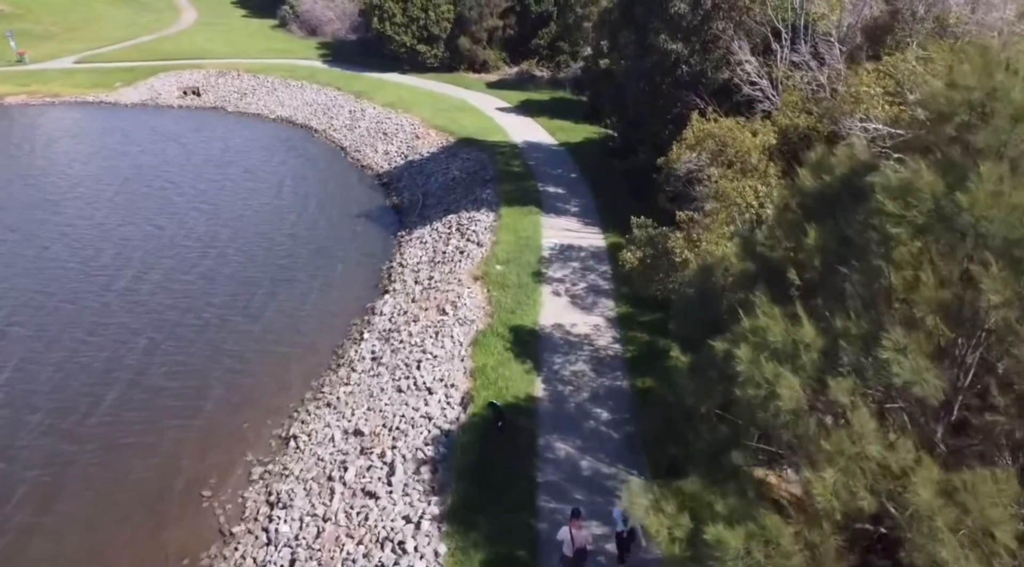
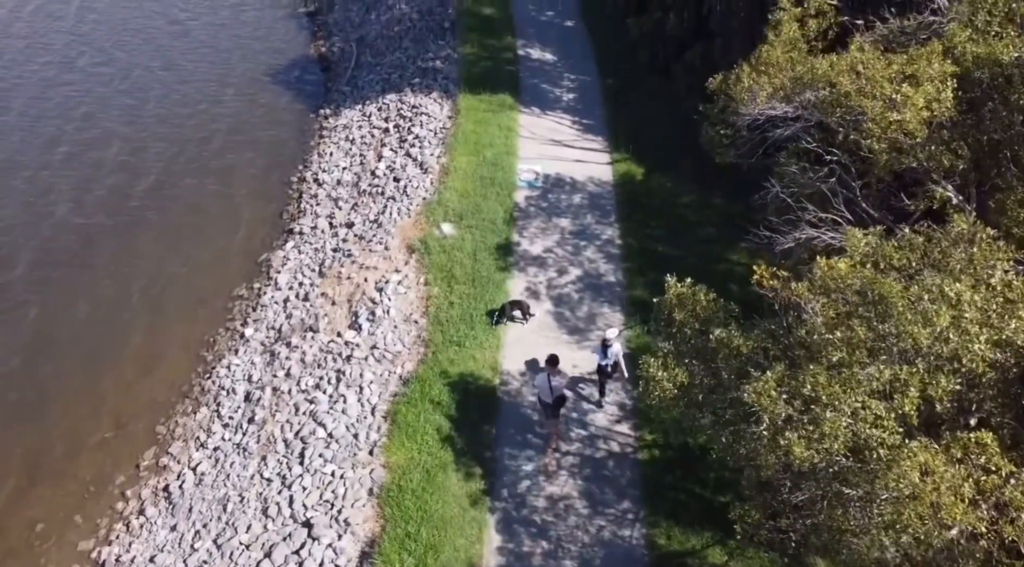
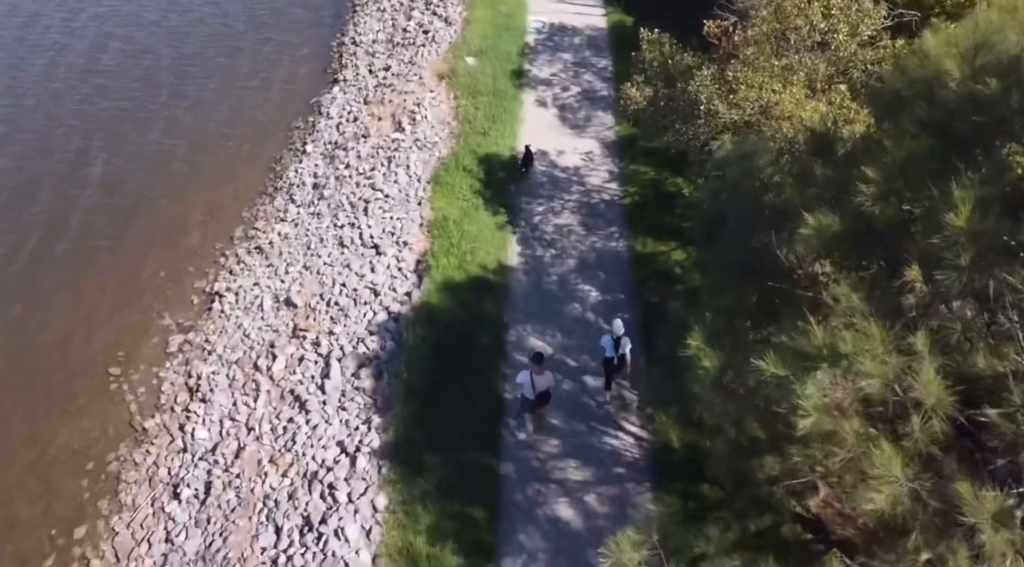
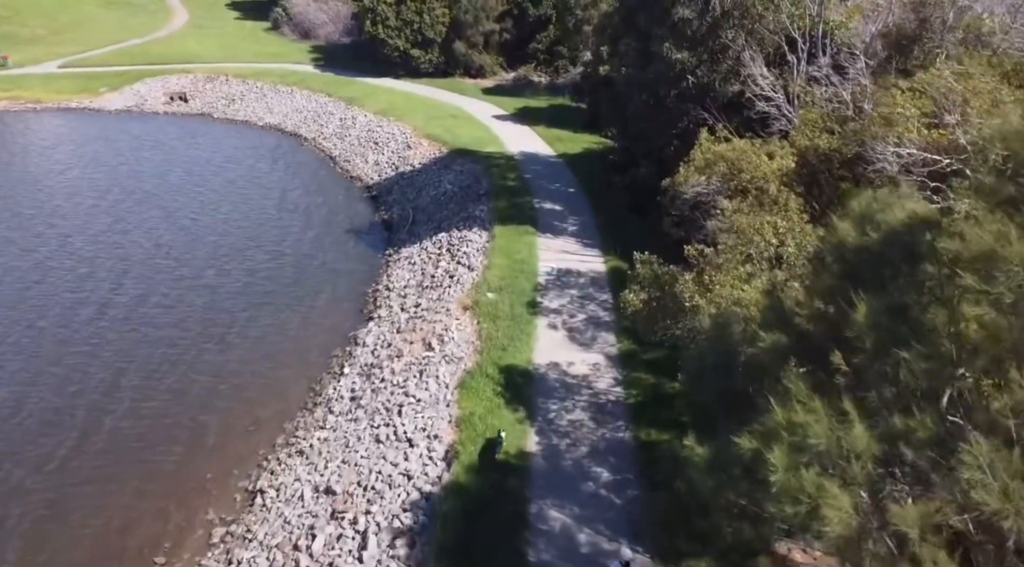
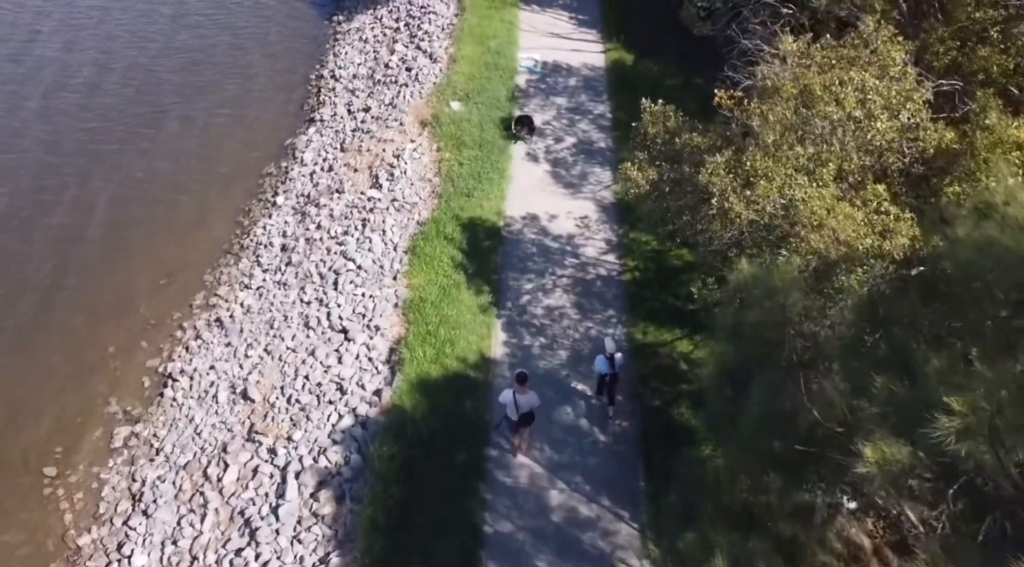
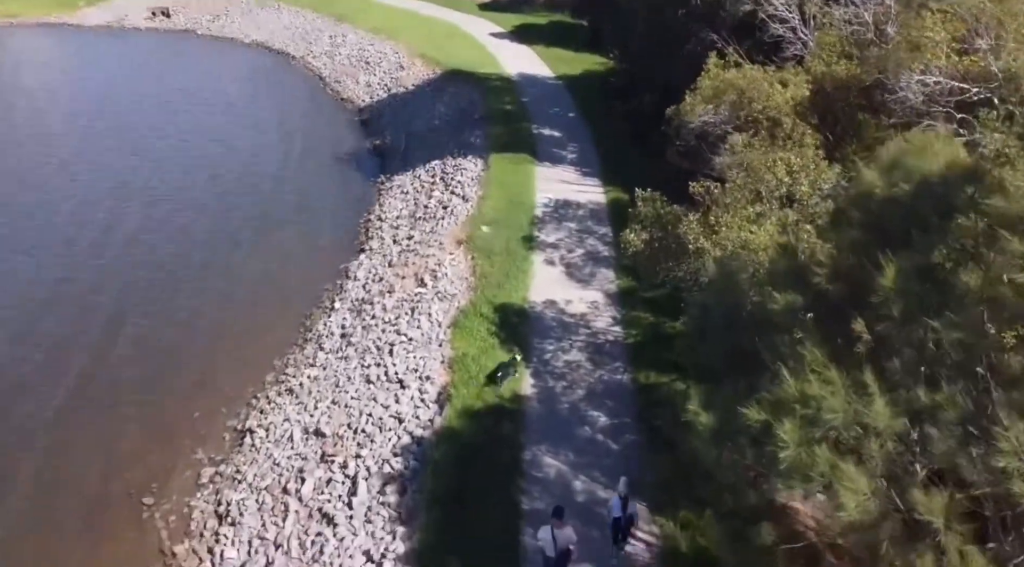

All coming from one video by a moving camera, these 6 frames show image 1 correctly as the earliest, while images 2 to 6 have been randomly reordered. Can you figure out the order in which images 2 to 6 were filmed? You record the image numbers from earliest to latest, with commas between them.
4, 6, 3, 5, 2
